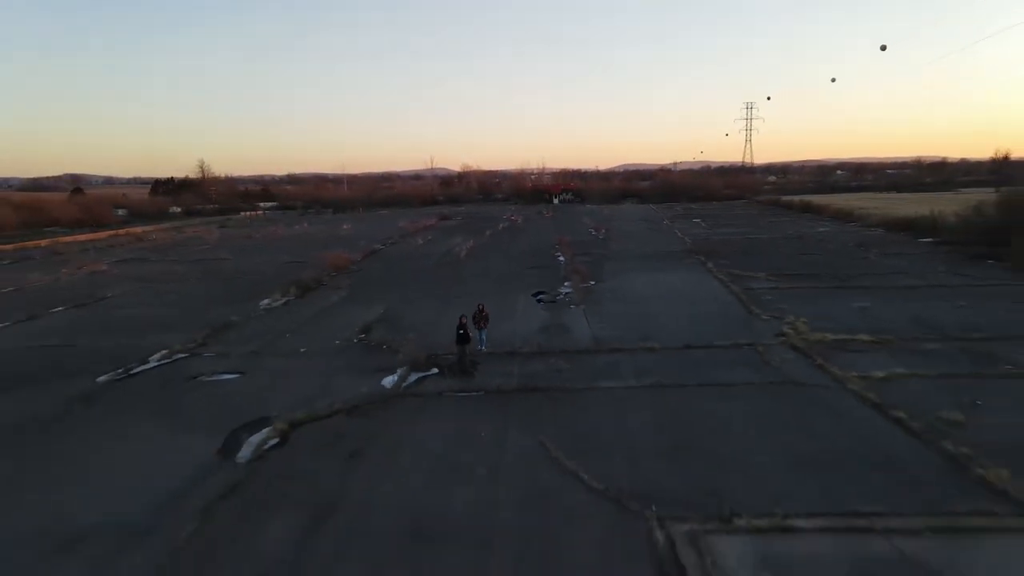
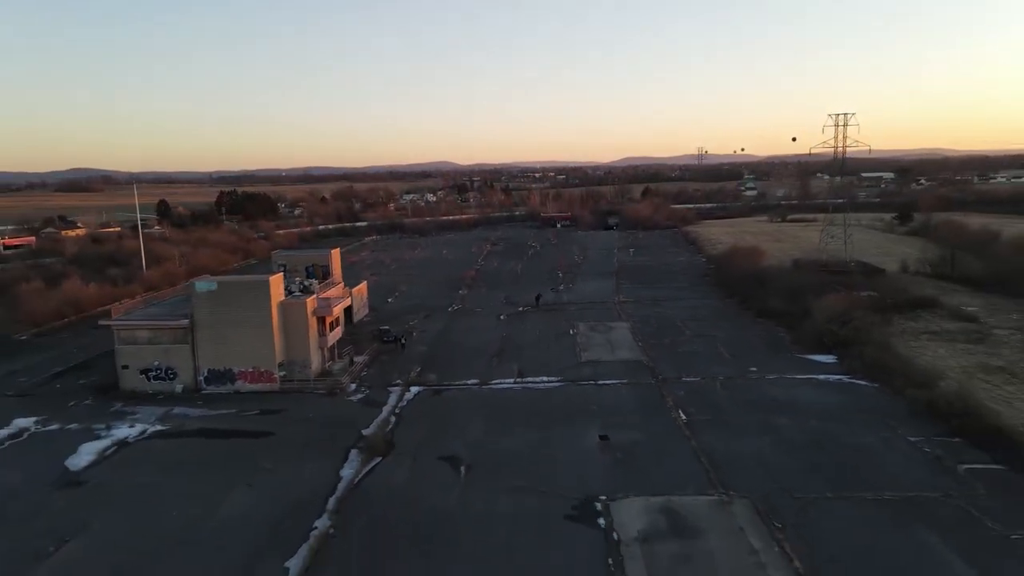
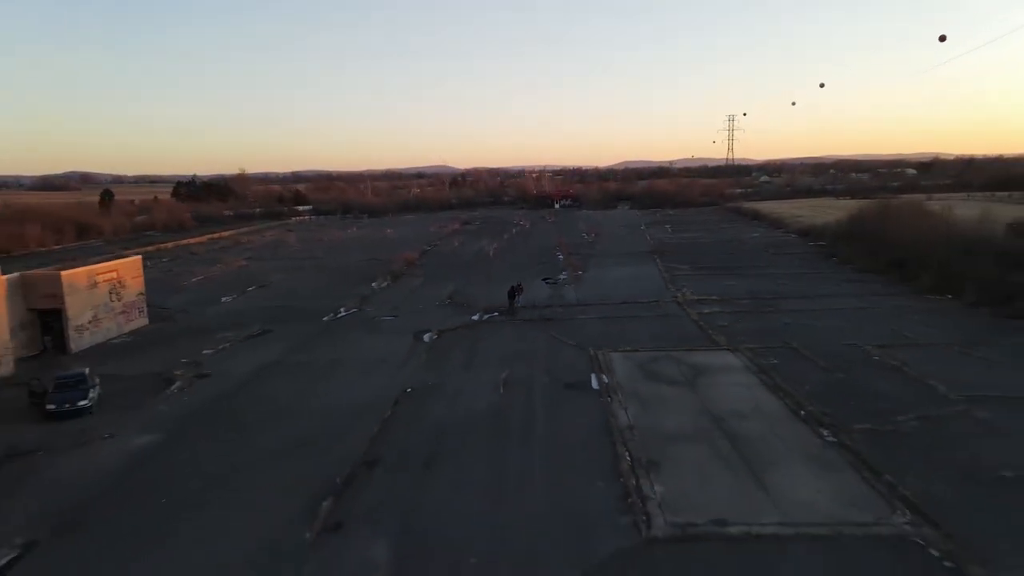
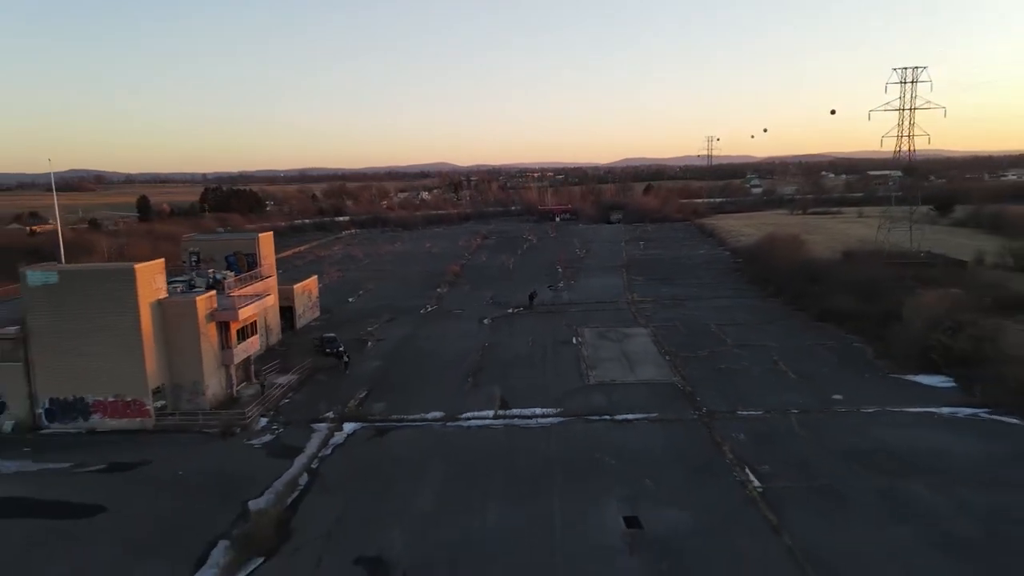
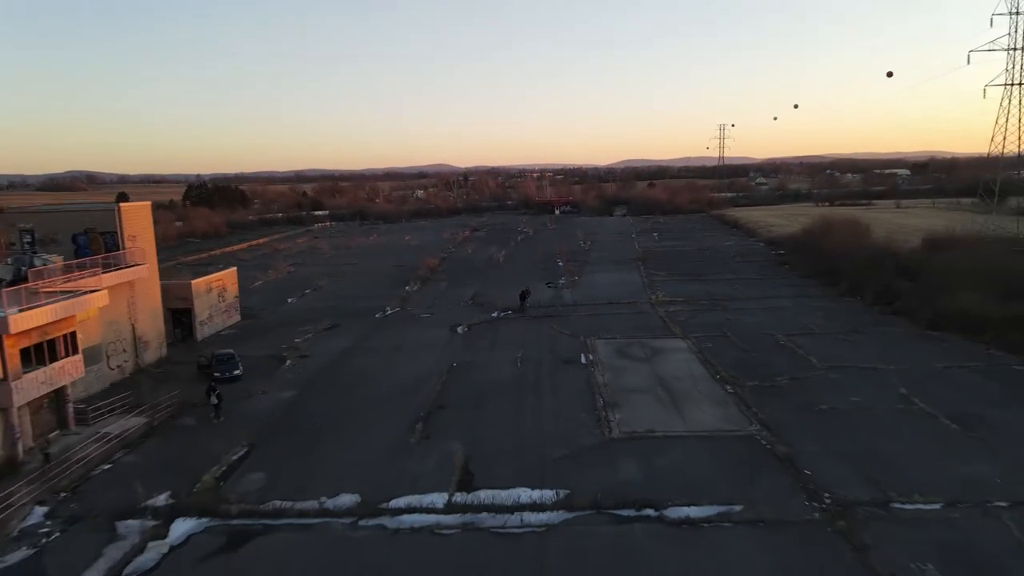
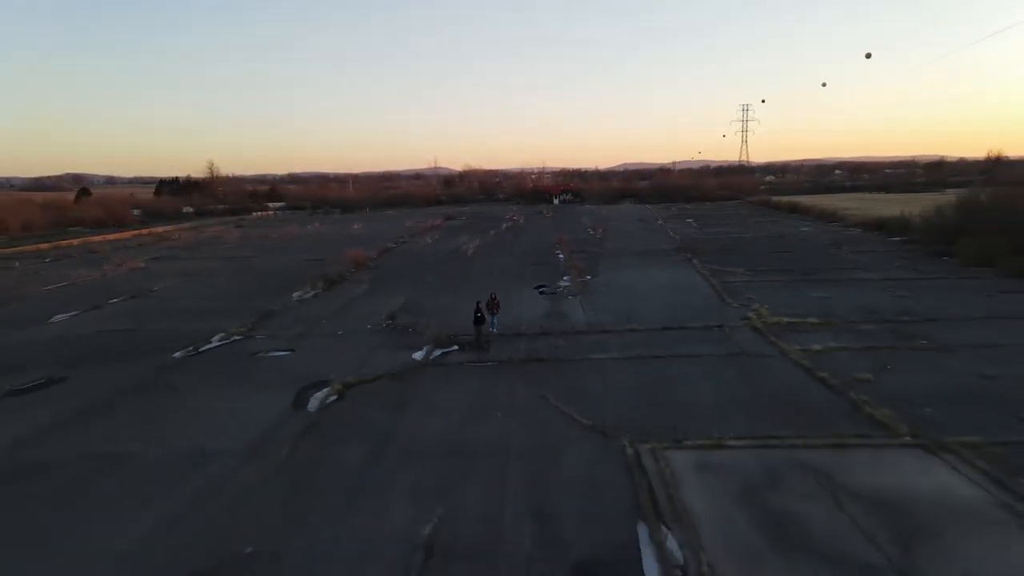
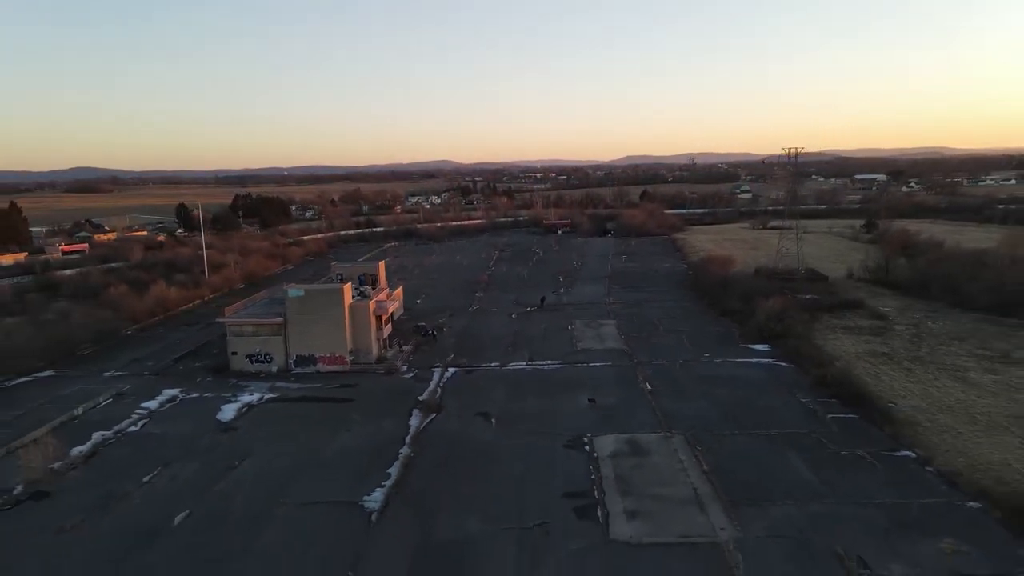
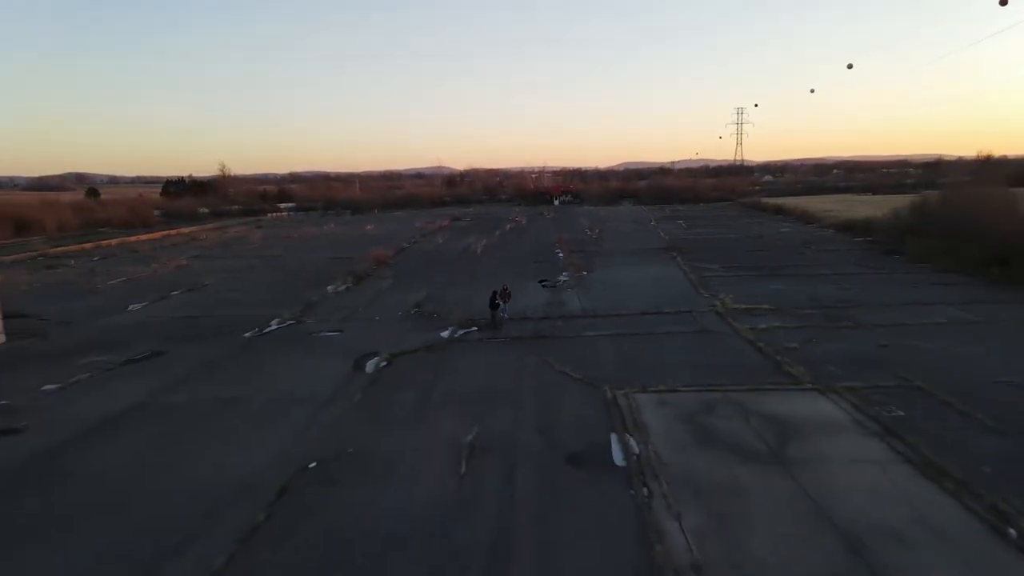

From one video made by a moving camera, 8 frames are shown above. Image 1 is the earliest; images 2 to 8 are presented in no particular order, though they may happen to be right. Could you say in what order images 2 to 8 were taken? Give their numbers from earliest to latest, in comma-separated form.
6, 8, 3, 5, 4, 2, 7
